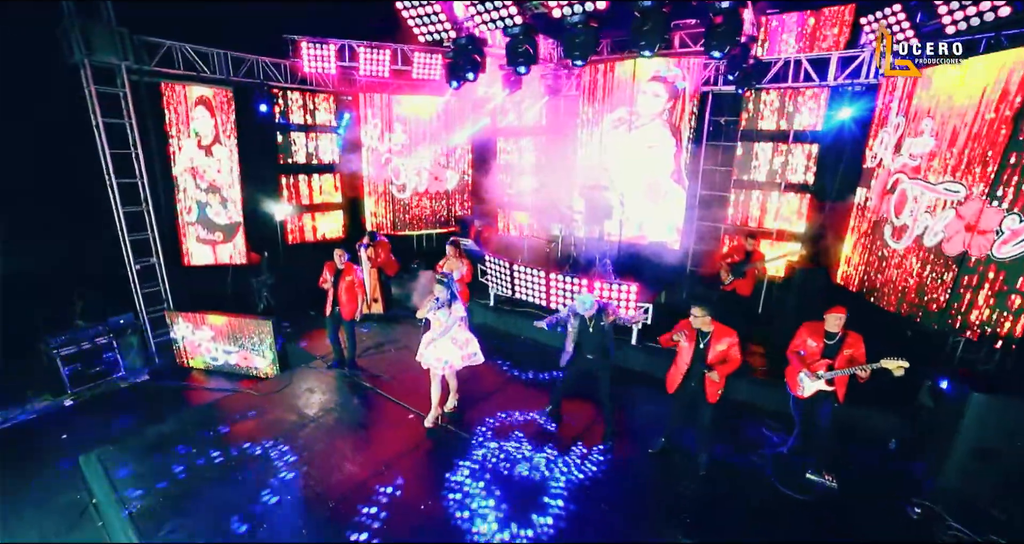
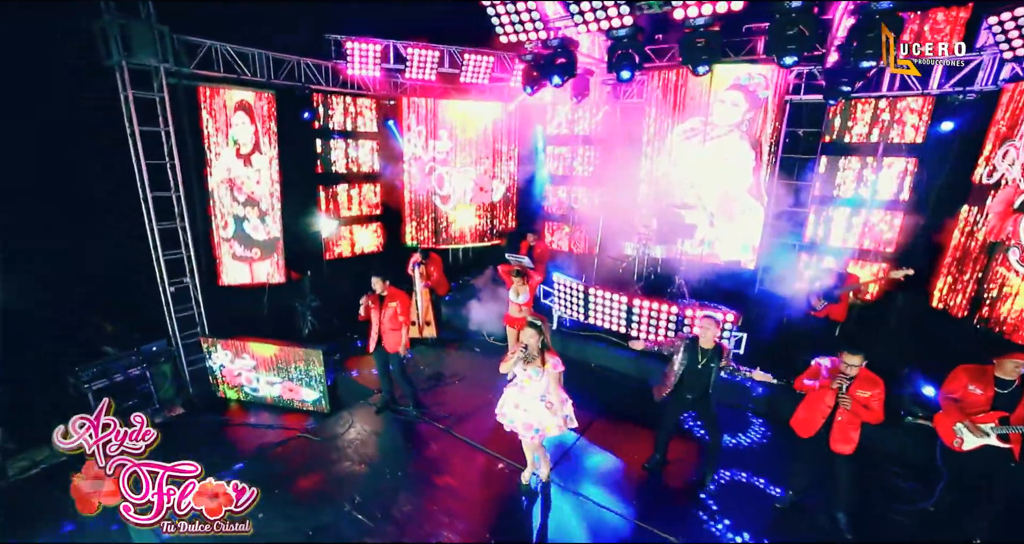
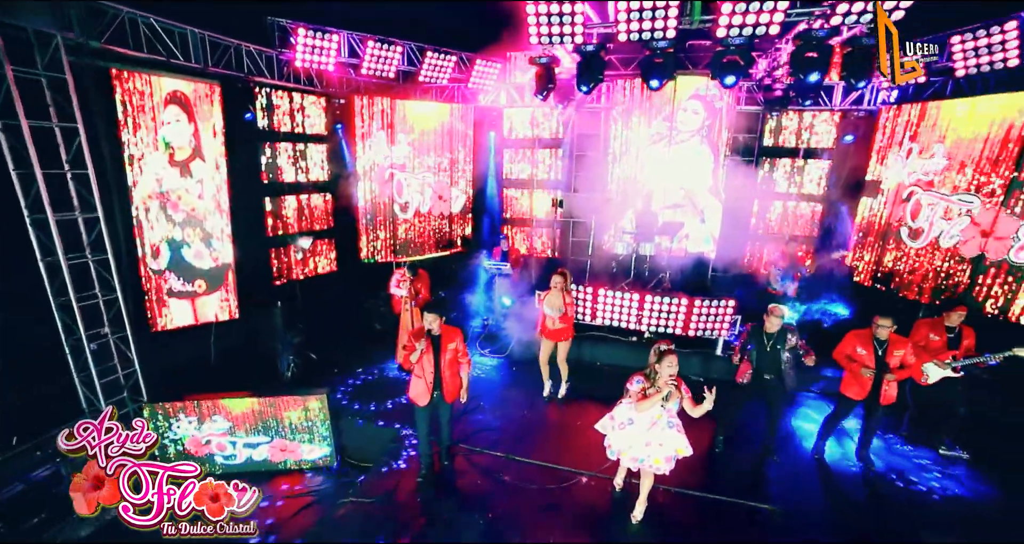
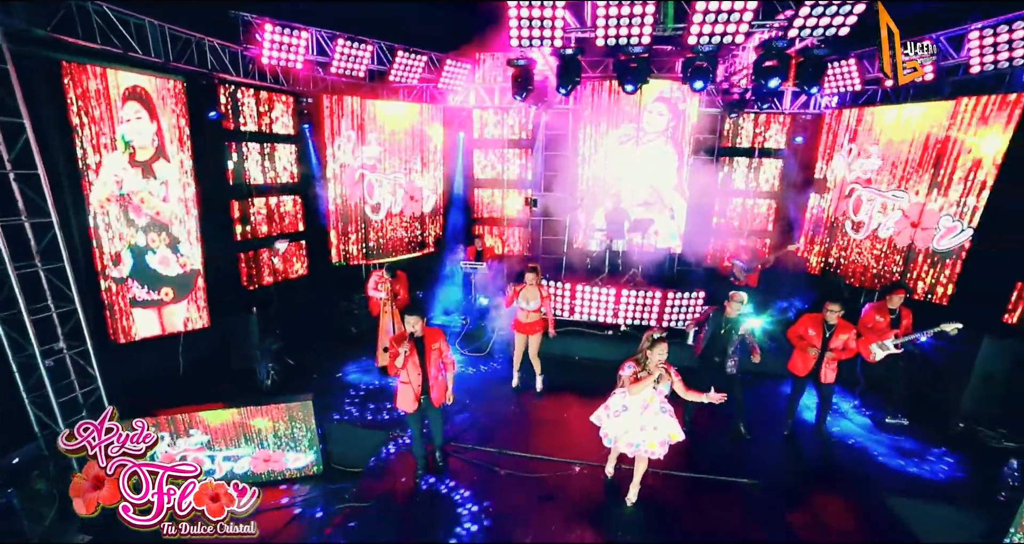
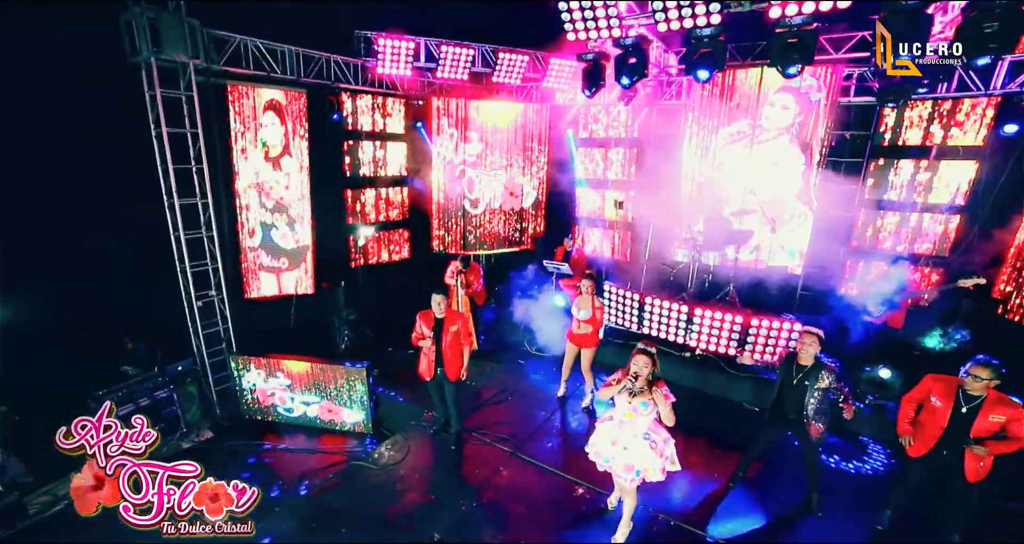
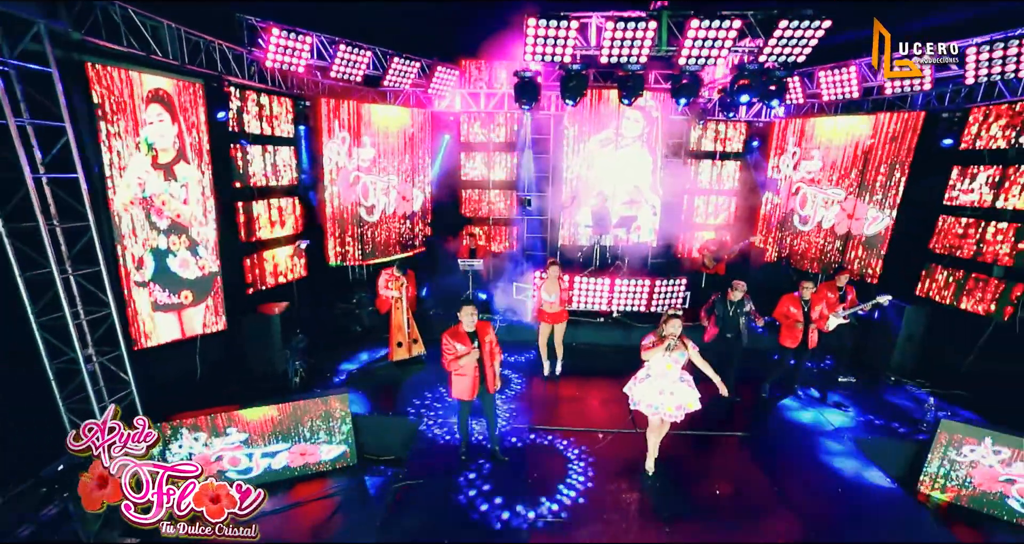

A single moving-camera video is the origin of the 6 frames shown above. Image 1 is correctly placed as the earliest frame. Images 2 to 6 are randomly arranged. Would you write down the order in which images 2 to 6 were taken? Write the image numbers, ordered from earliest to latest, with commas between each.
2, 5, 3, 4, 6
